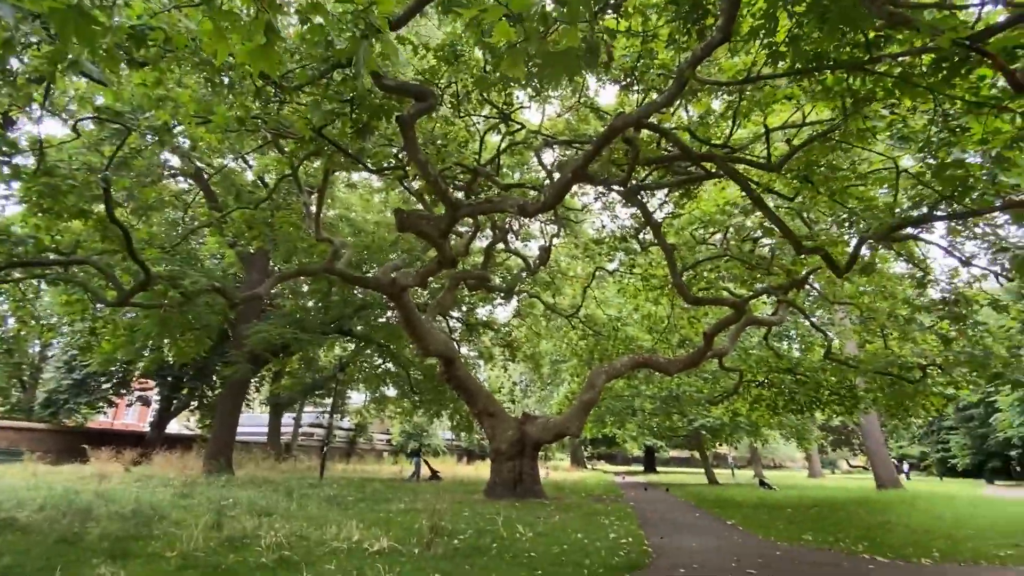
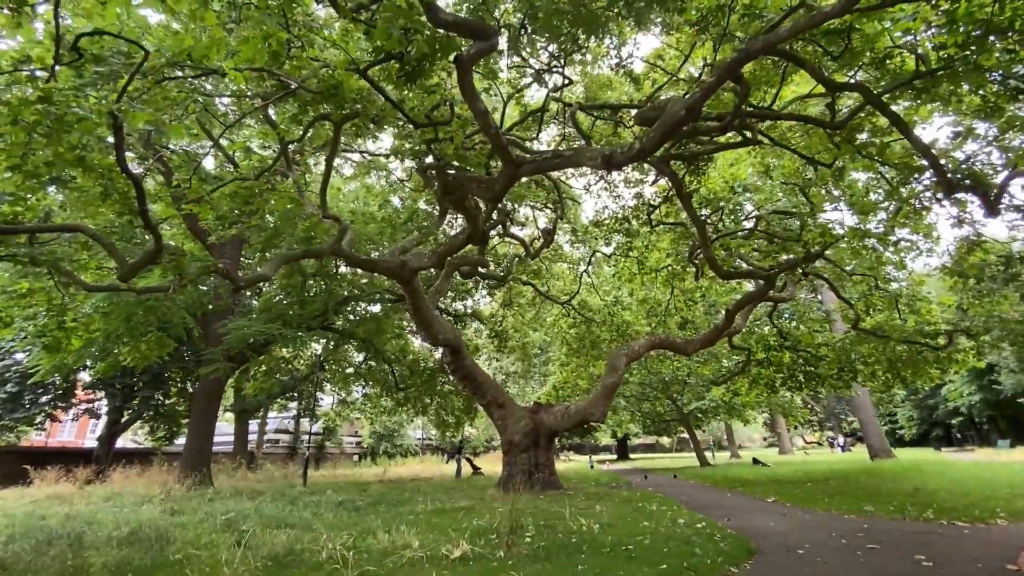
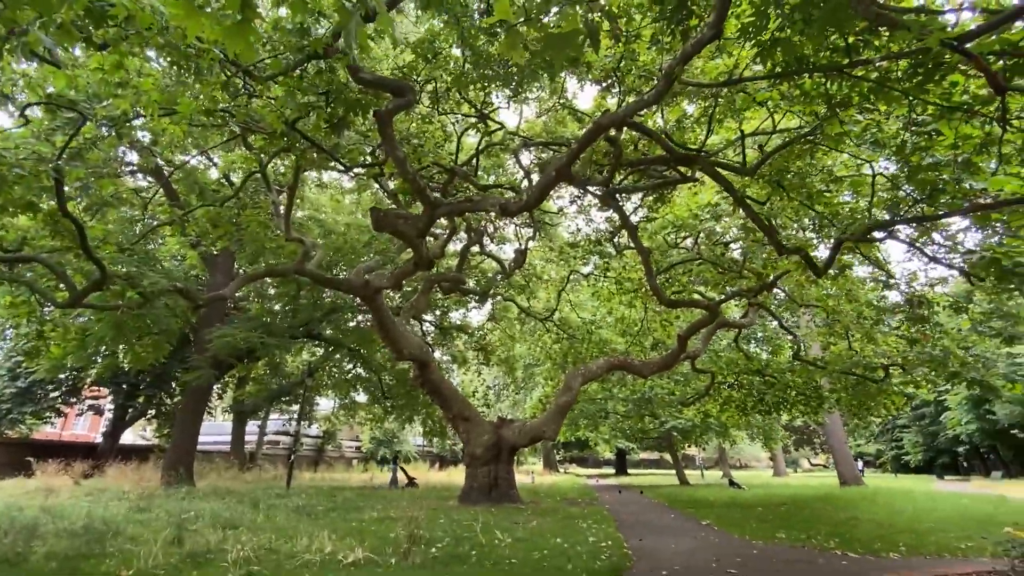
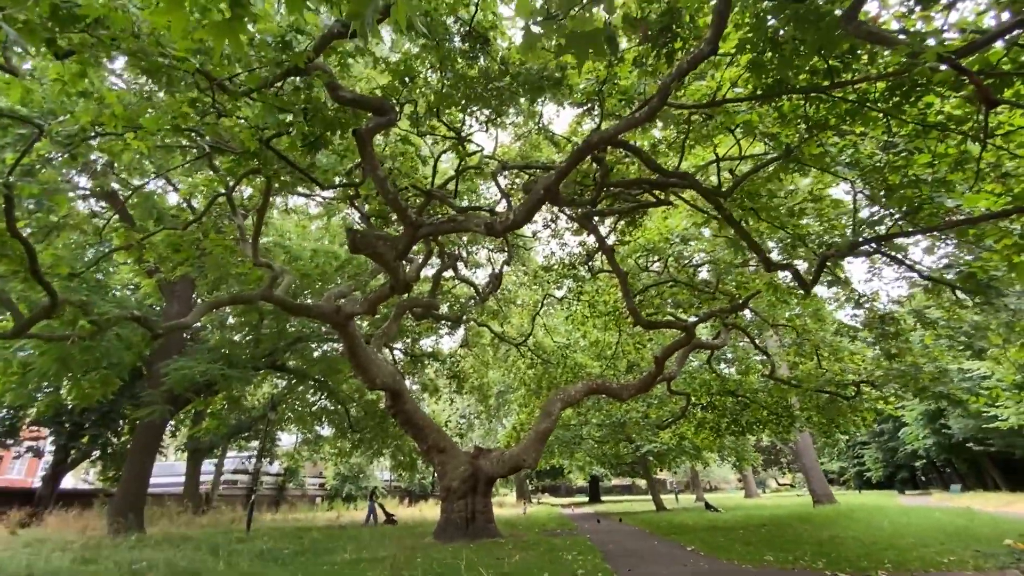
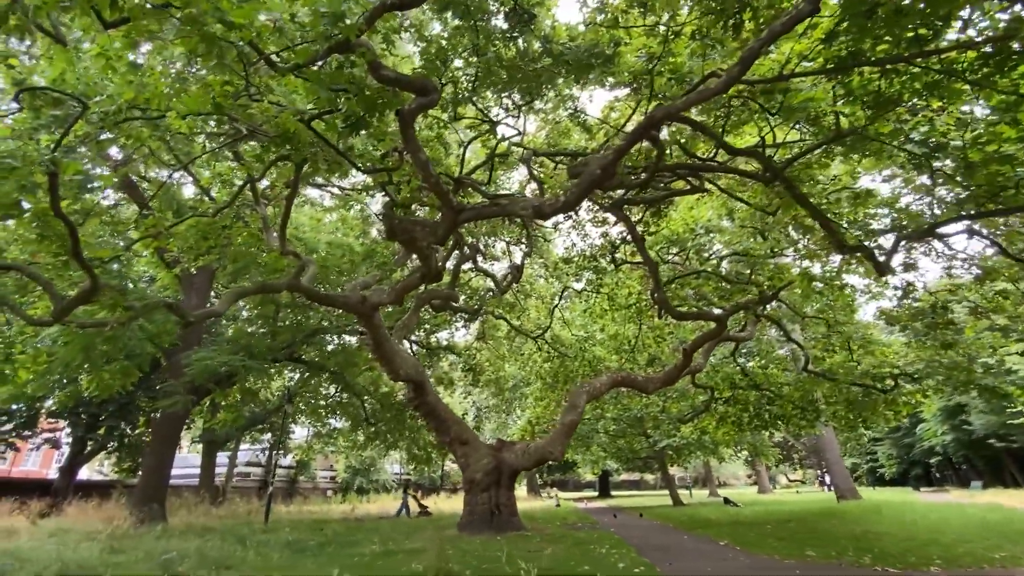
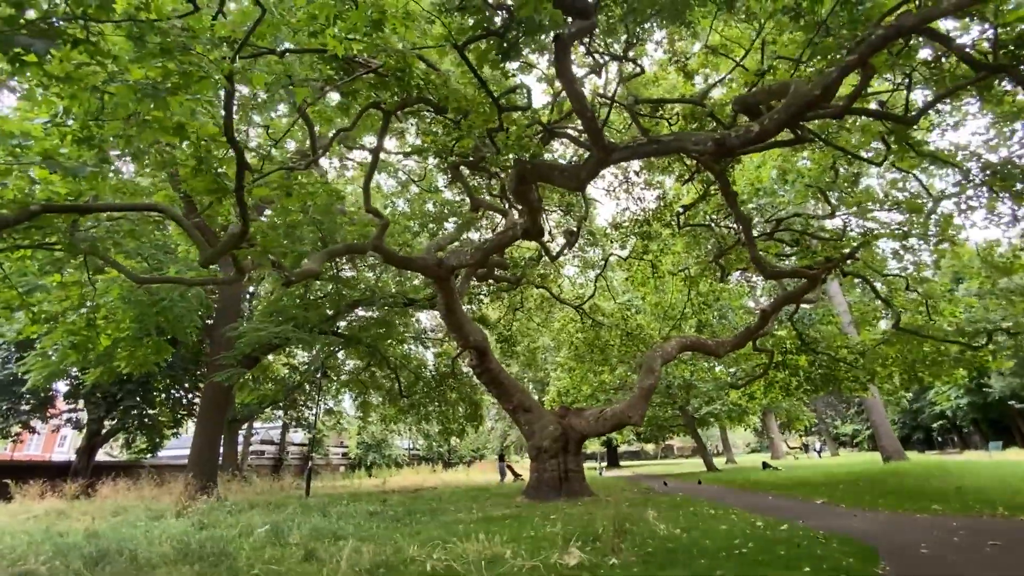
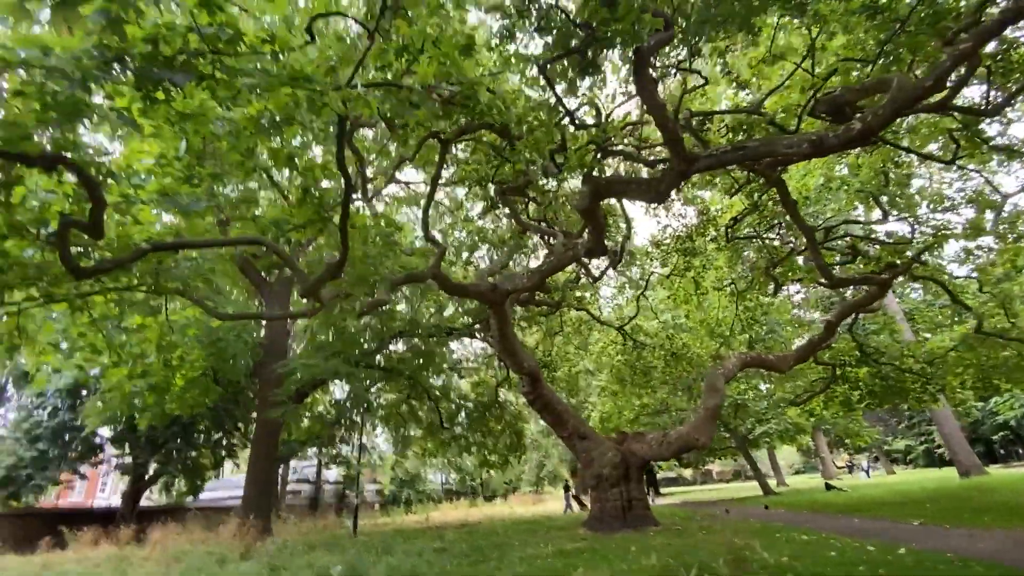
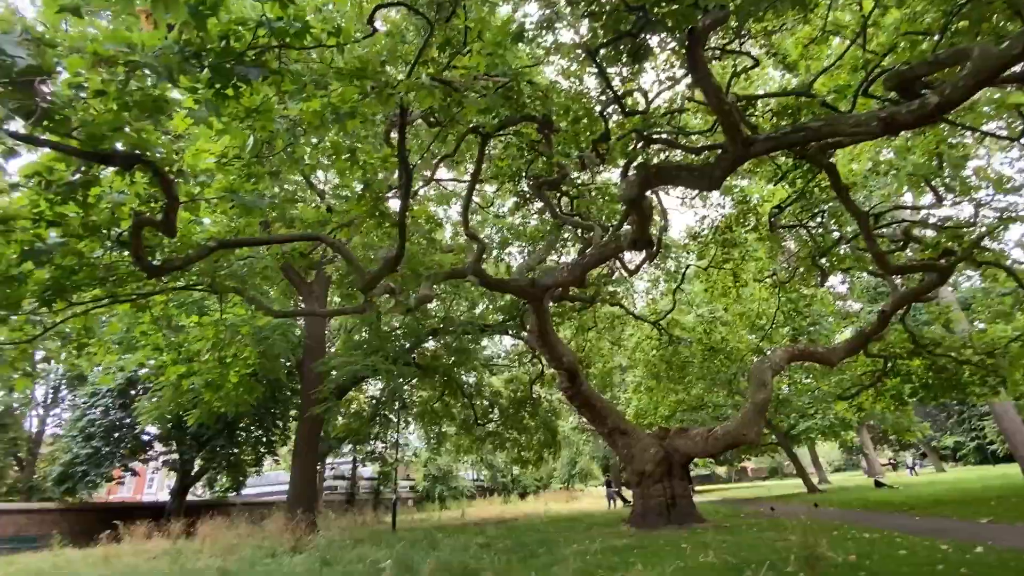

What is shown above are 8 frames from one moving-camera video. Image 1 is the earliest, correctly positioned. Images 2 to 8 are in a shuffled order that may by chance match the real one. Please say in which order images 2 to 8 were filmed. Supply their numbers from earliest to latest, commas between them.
3, 4, 5, 2, 6, 7, 8
